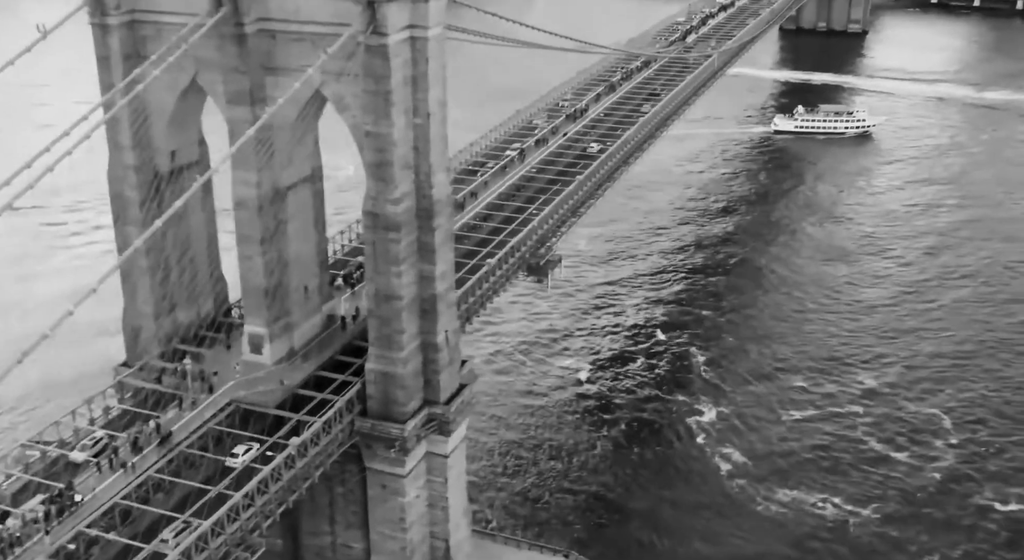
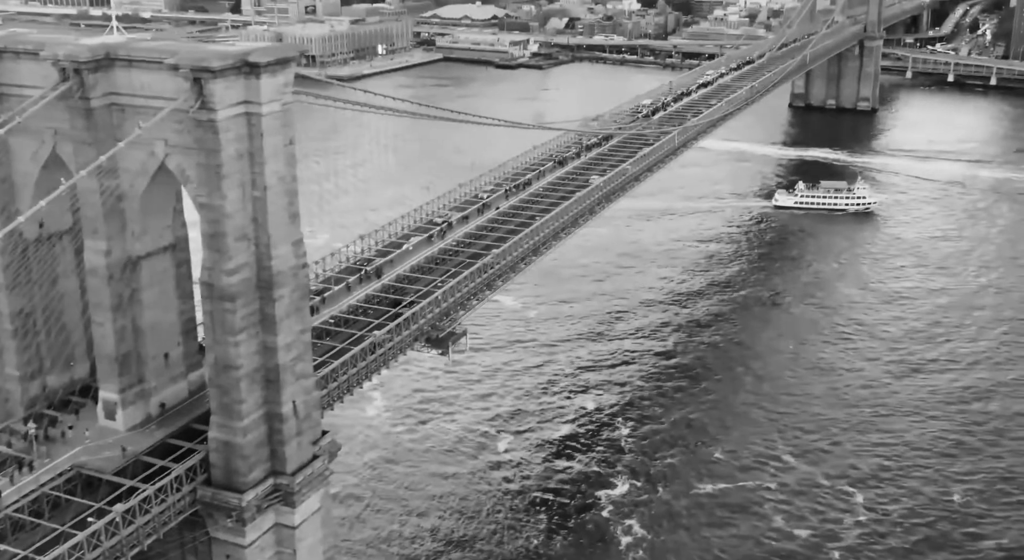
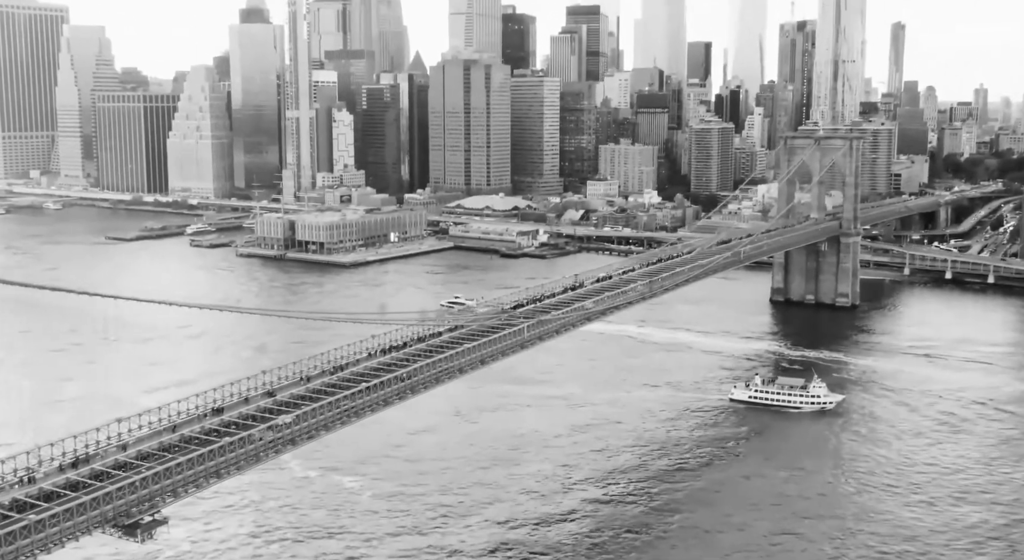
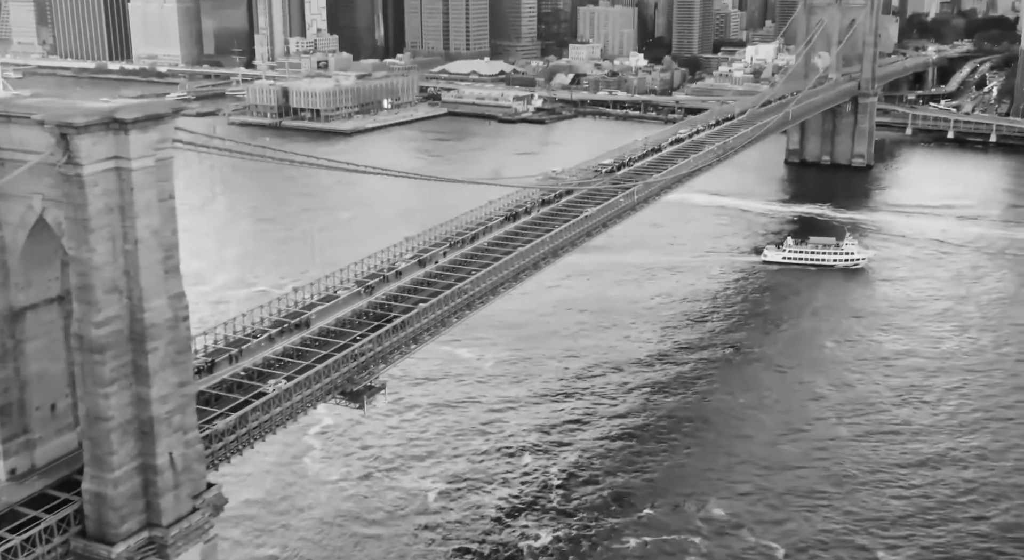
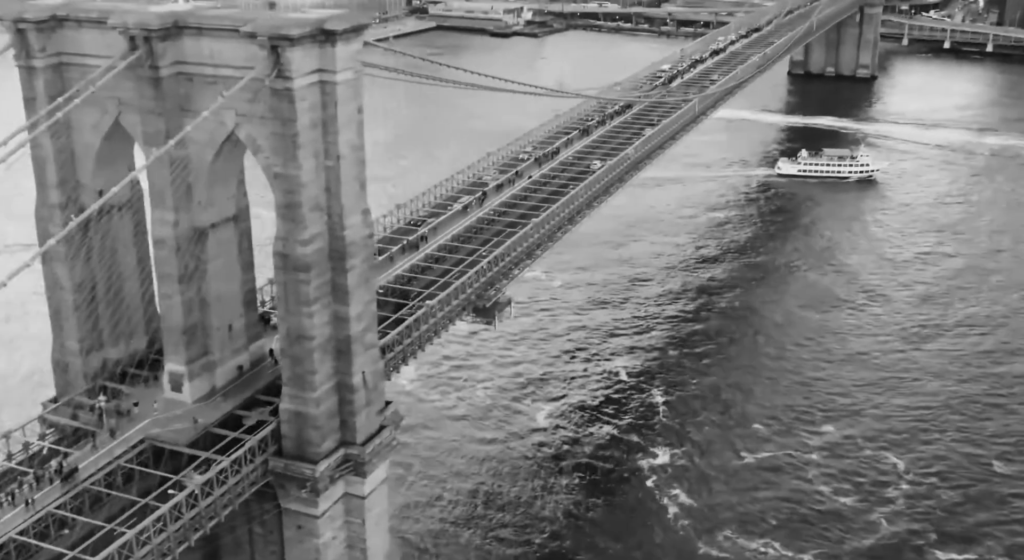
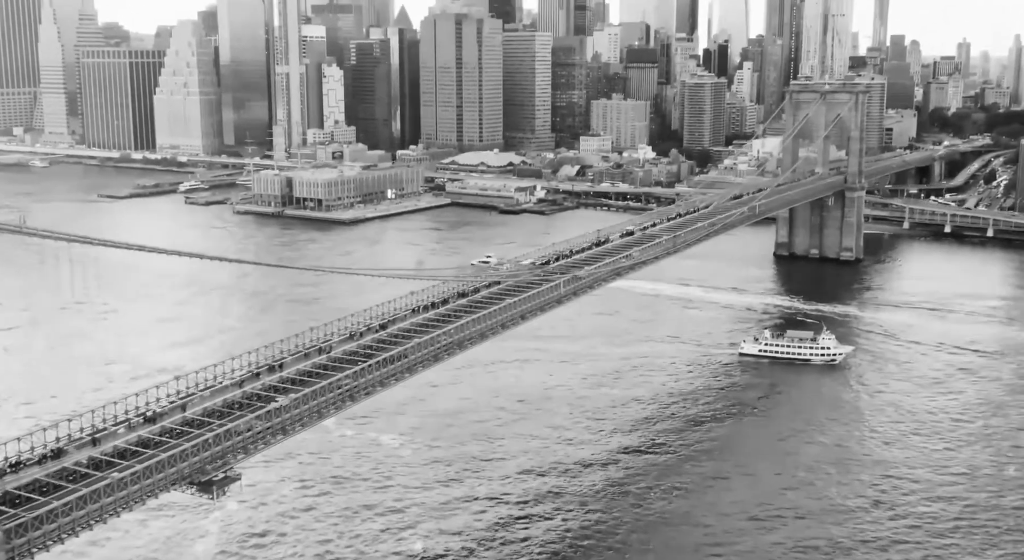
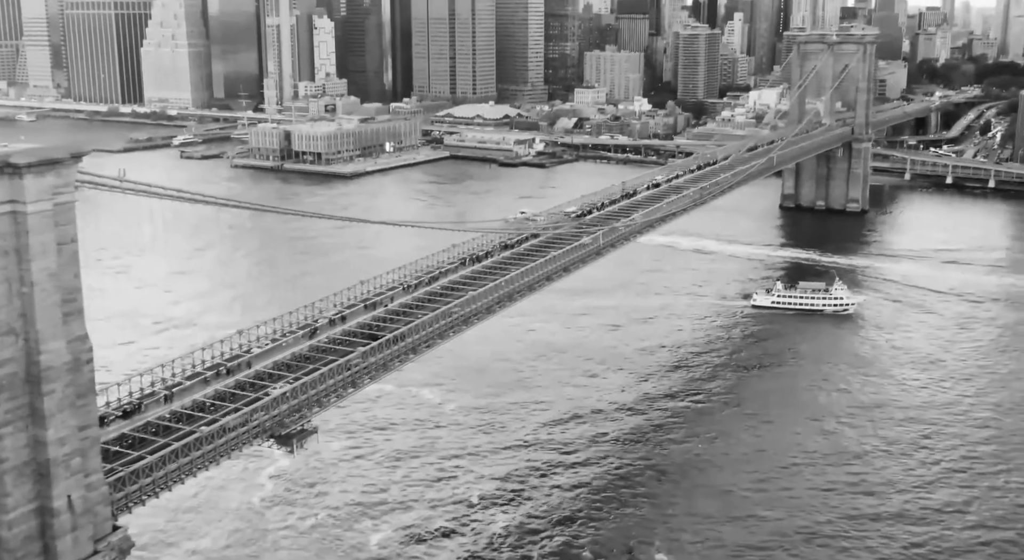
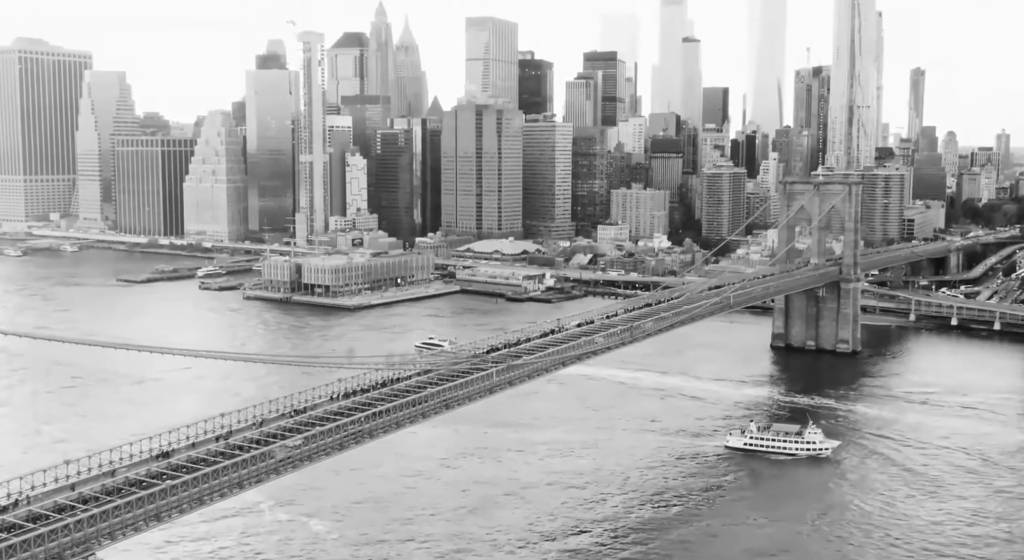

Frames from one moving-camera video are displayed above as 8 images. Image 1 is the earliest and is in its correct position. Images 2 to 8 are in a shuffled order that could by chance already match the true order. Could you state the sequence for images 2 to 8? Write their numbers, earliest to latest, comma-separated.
5, 2, 4, 7, 6, 3, 8
